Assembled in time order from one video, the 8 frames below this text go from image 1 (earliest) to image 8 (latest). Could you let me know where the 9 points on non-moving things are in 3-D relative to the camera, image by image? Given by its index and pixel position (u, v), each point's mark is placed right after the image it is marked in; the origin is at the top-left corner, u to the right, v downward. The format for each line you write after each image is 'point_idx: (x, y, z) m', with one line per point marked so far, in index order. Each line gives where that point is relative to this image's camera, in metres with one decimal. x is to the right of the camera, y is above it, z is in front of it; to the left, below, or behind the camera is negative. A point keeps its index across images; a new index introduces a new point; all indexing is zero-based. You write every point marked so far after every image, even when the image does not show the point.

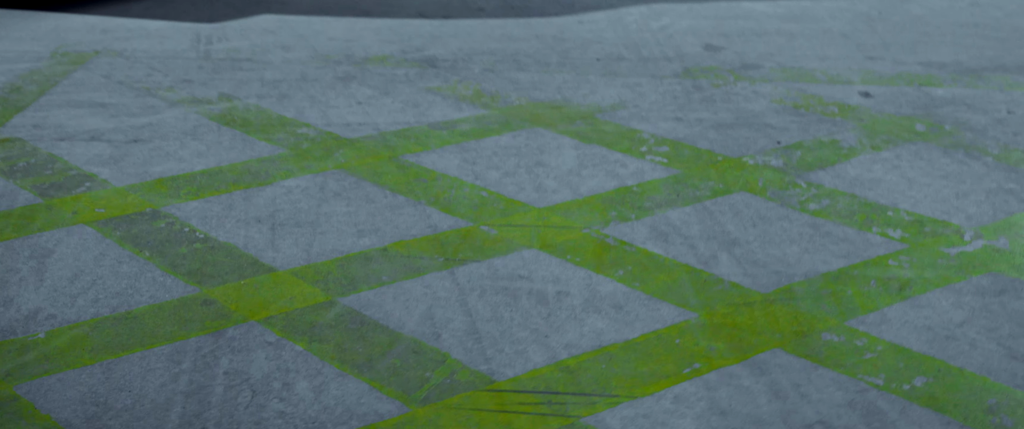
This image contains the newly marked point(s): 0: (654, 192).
0: (+0.3, 0.0, +2.3) m
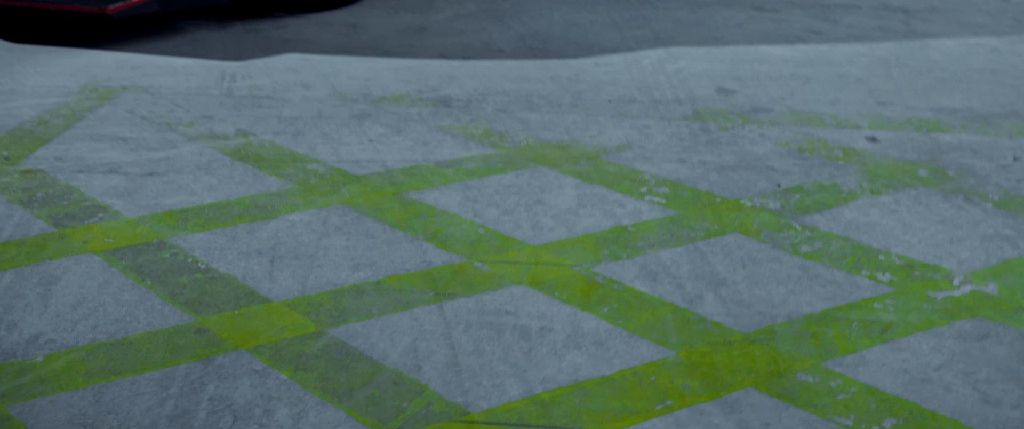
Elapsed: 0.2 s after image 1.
0: (+0.3, 0.0, +2.3) m
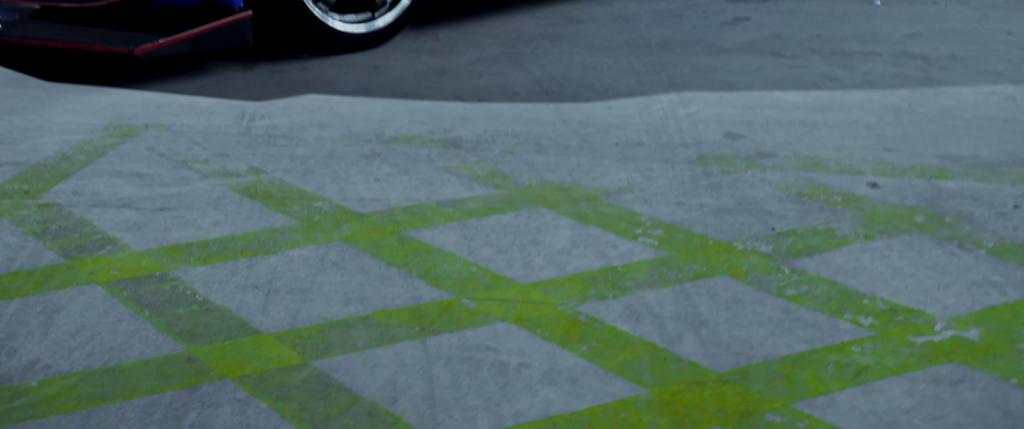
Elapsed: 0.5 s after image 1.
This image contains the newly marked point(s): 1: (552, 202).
0: (+0.2, -0.1, +2.4) m
1: (+0.1, 0.0, +2.7) m
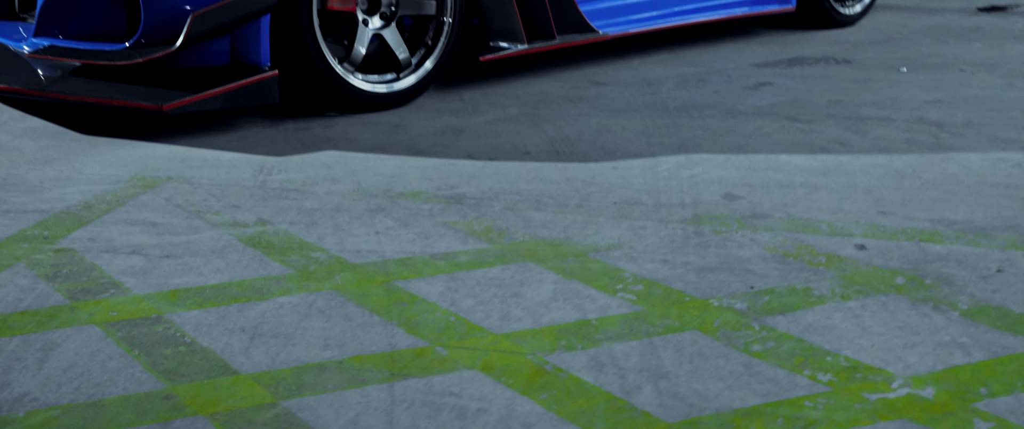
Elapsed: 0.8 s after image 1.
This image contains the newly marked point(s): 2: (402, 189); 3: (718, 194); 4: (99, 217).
0: (+0.2, -0.2, +2.4) m
1: (+0.1, -0.1, +2.8) m
2: (-0.3, +0.1, +3.3) m
3: (+0.6, +0.1, +3.3) m
4: (-1.0, 0.0, +3.1) m
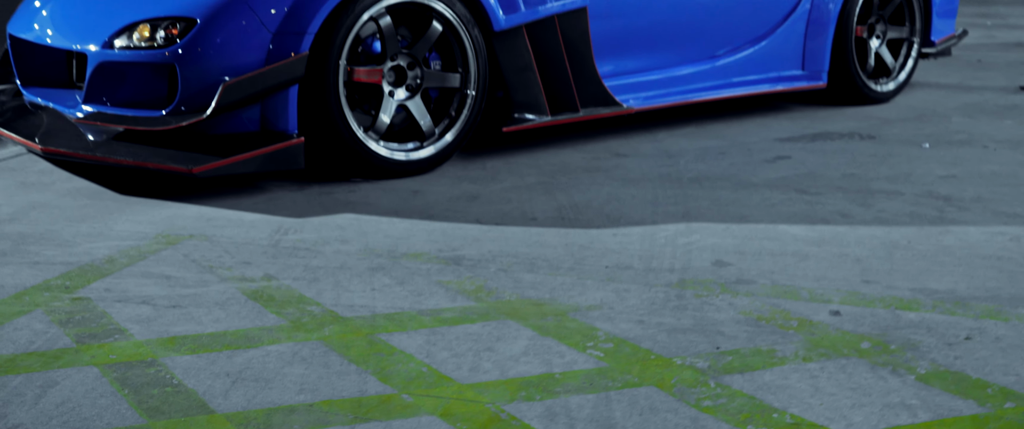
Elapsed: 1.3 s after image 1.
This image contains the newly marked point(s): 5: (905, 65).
0: (+0.1, -0.3, +2.6) m
1: (0.0, -0.2, +3.0) m
2: (-0.3, -0.1, +3.5) m
3: (+0.5, -0.1, +3.4) m
4: (-1.0, -0.1, +3.3) m
5: (+2.0, +0.8, +6.2) m
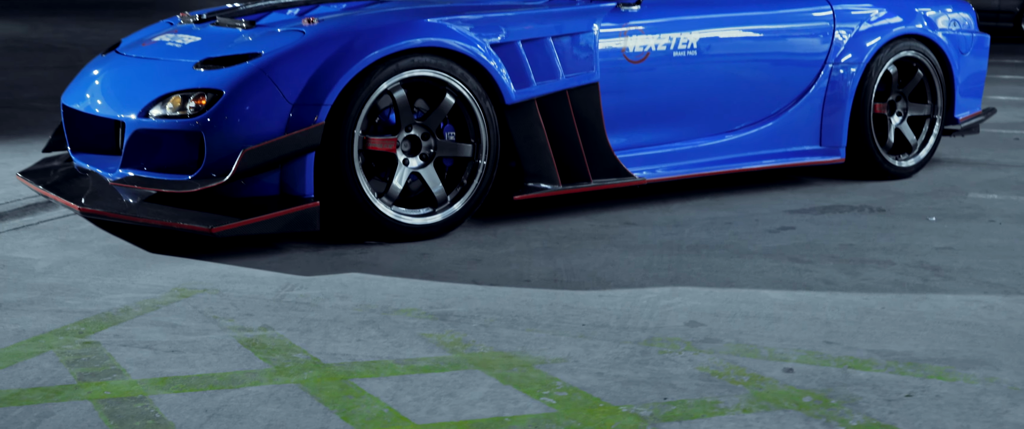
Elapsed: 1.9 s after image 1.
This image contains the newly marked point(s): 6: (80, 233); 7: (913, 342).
0: (0.0, -0.5, +2.7) m
1: (-0.1, -0.4, +3.2) m
2: (-0.3, -0.3, +3.7) m
3: (+0.5, -0.3, +3.6) m
4: (-1.1, -0.3, +3.6) m
5: (+2.1, +0.4, +6.3) m
6: (-1.7, -0.1, +4.7) m
7: (+1.1, -0.4, +3.4) m
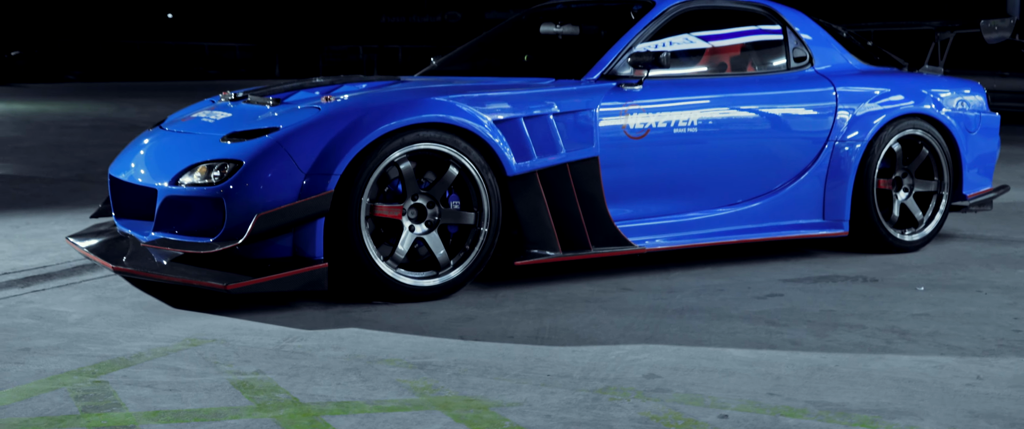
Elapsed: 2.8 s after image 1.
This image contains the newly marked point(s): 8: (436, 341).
0: (-0.1, -0.6, +3.1) m
1: (-0.2, -0.5, +3.5) m
2: (-0.4, -0.5, +4.0) m
3: (+0.4, -0.5, +3.9) m
4: (-1.2, -0.5, +3.9) m
5: (+2.2, 0.0, +6.5) m
6: (-1.7, -0.3, +5.2) m
7: (+1.0, -0.5, +3.6) m
8: (-0.3, -0.4, +4.3) m
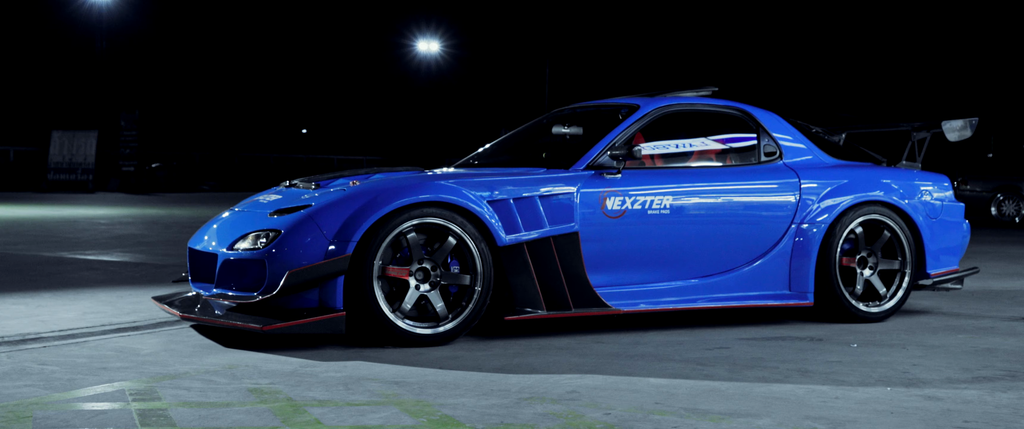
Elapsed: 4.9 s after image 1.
0: (-0.4, -0.7, +4.1) m
1: (-0.4, -0.7, +4.6) m
2: (-0.6, -0.7, +5.2) m
3: (+0.2, -0.7, +4.9) m
4: (-1.4, -0.7, +5.1) m
5: (+2.3, -0.5, +7.4) m
6: (-1.7, -0.6, +6.4) m
7: (+0.8, -0.7, +4.6) m
8: (-0.4, -0.7, +5.4) m
